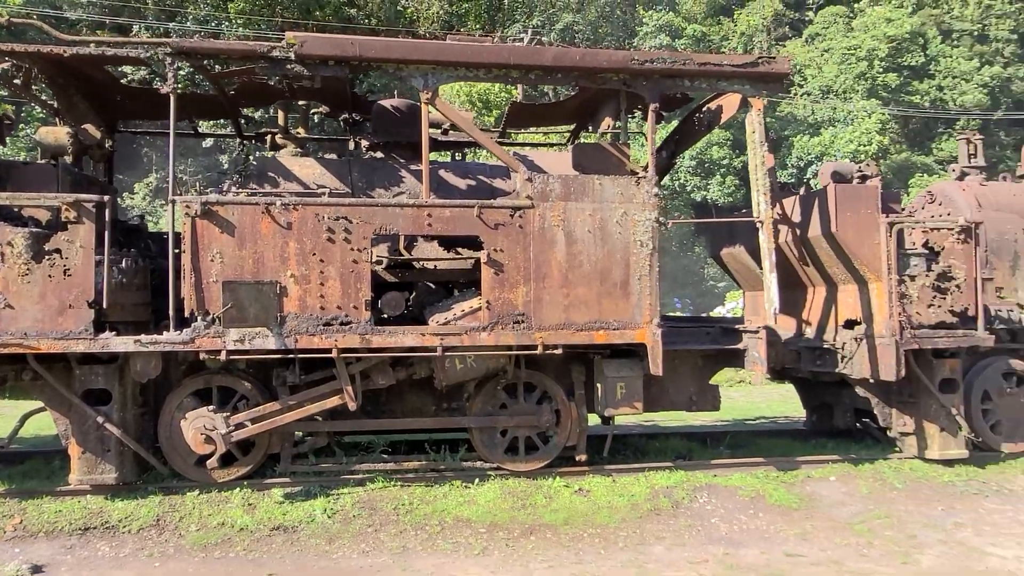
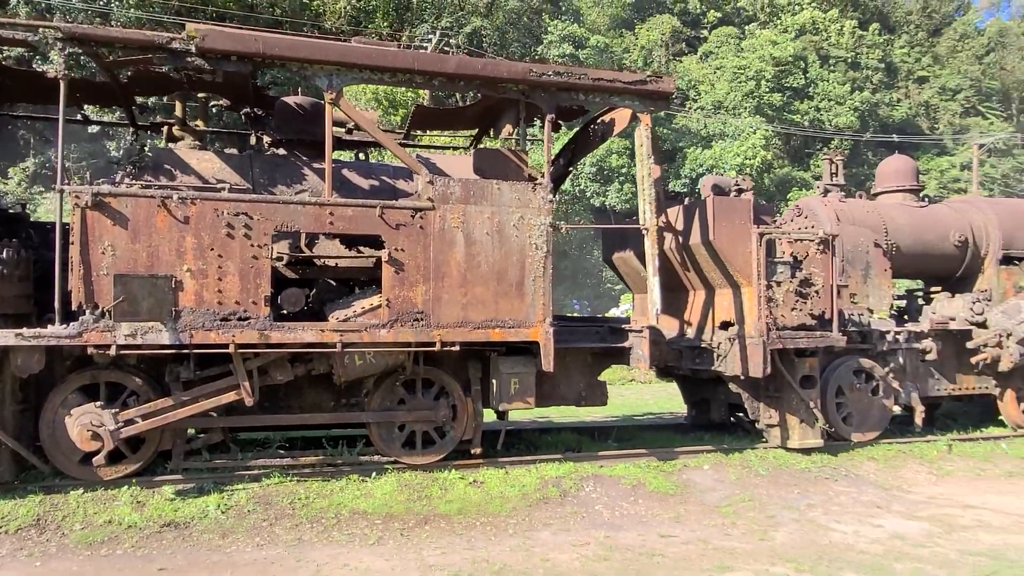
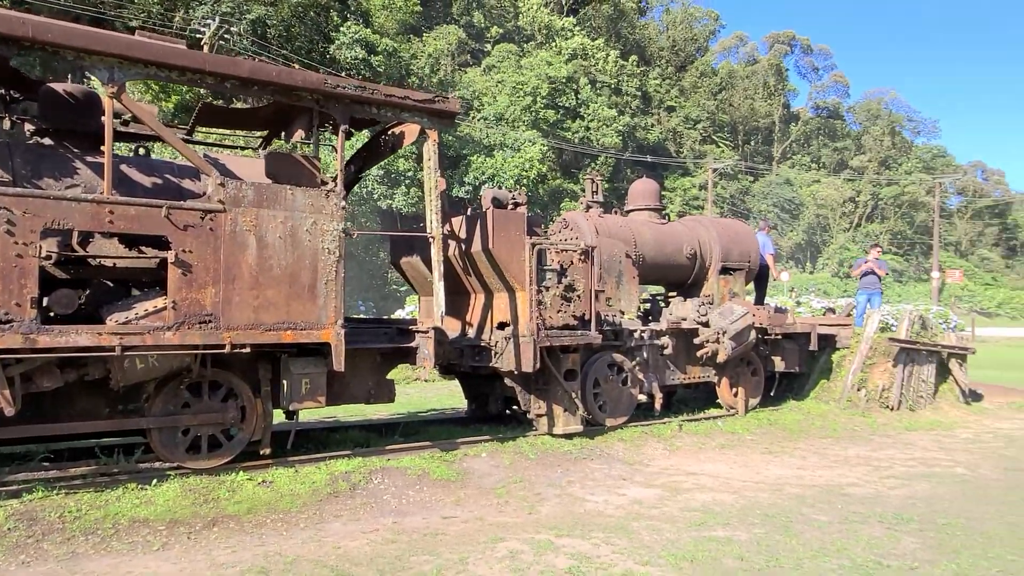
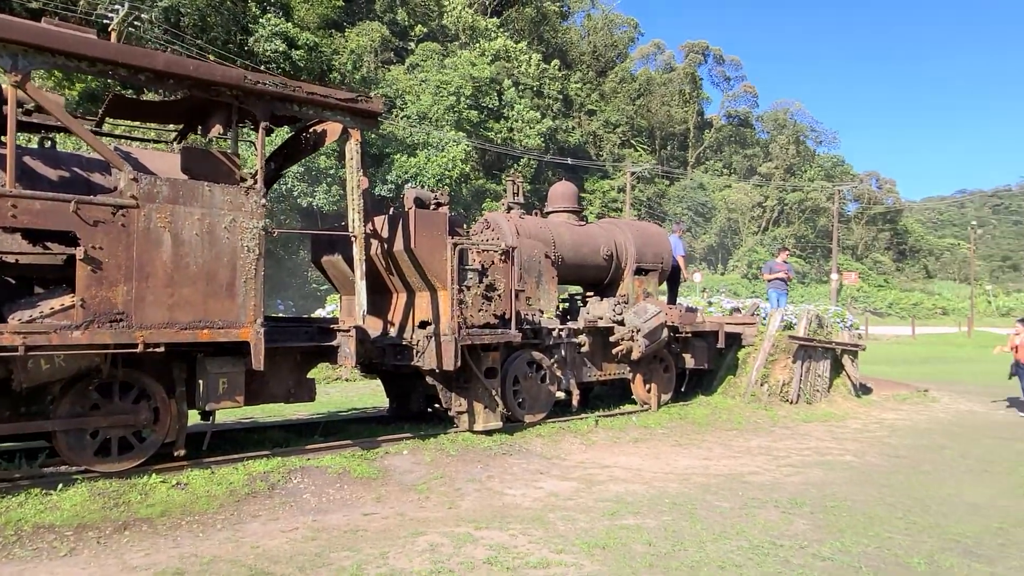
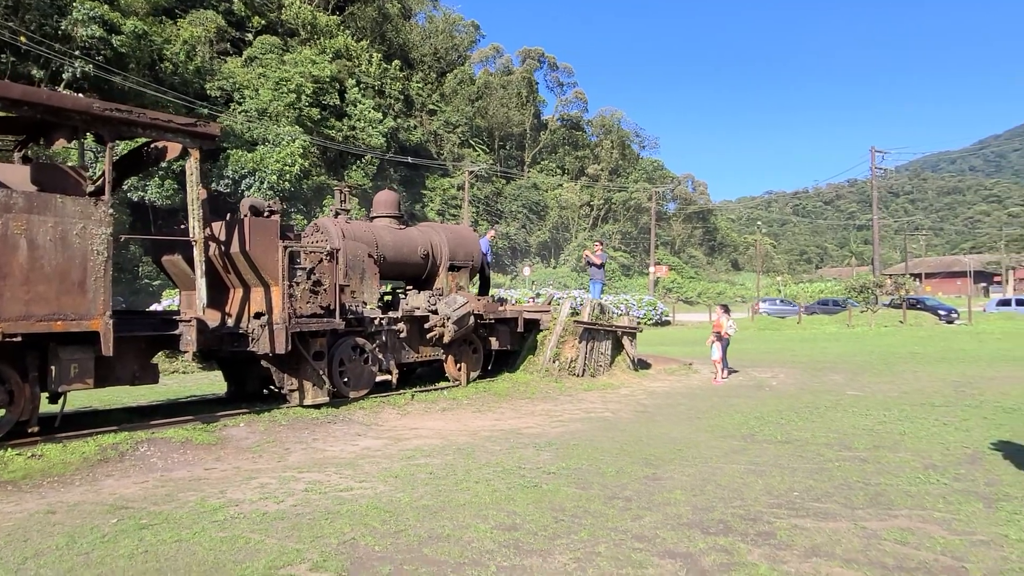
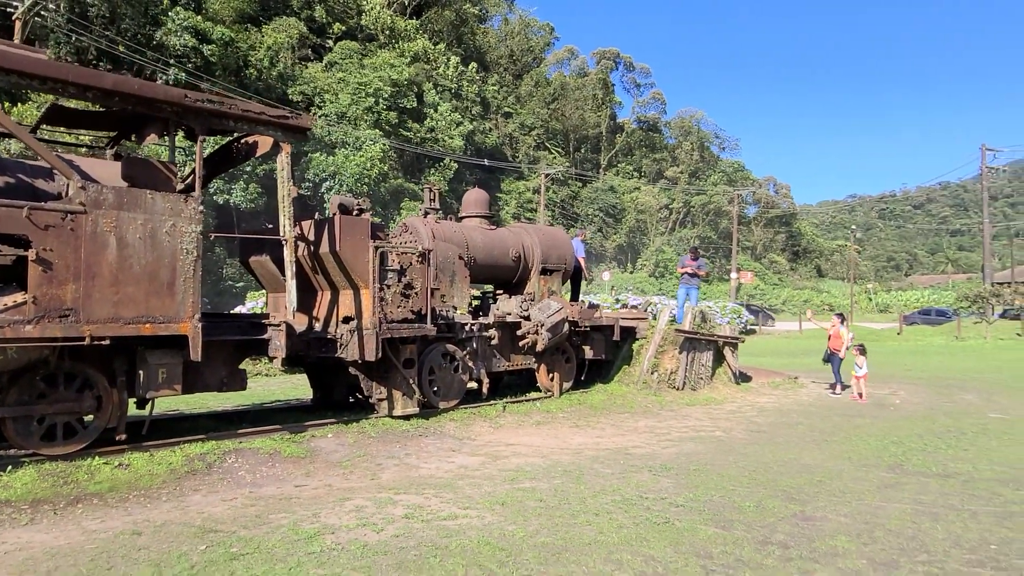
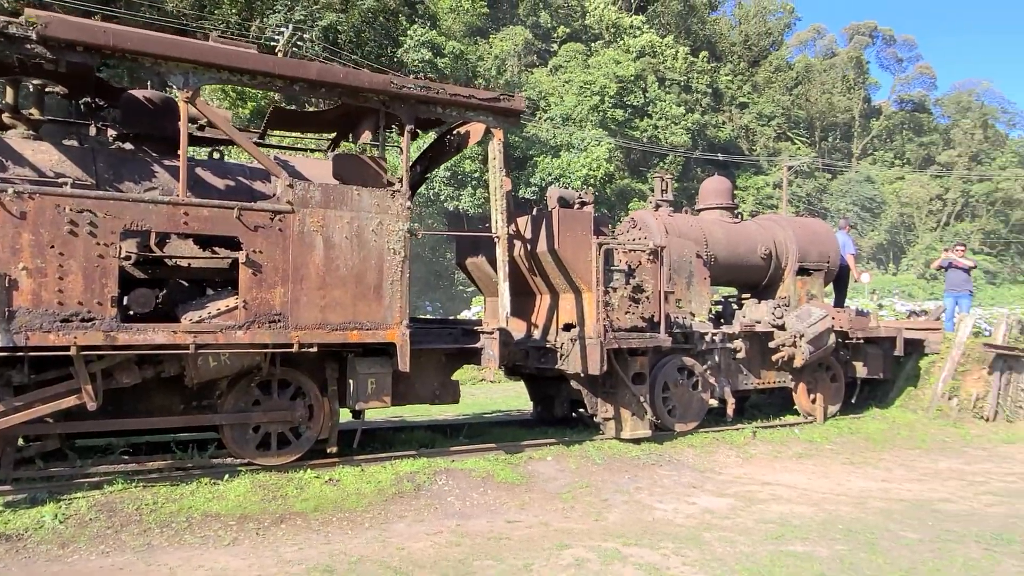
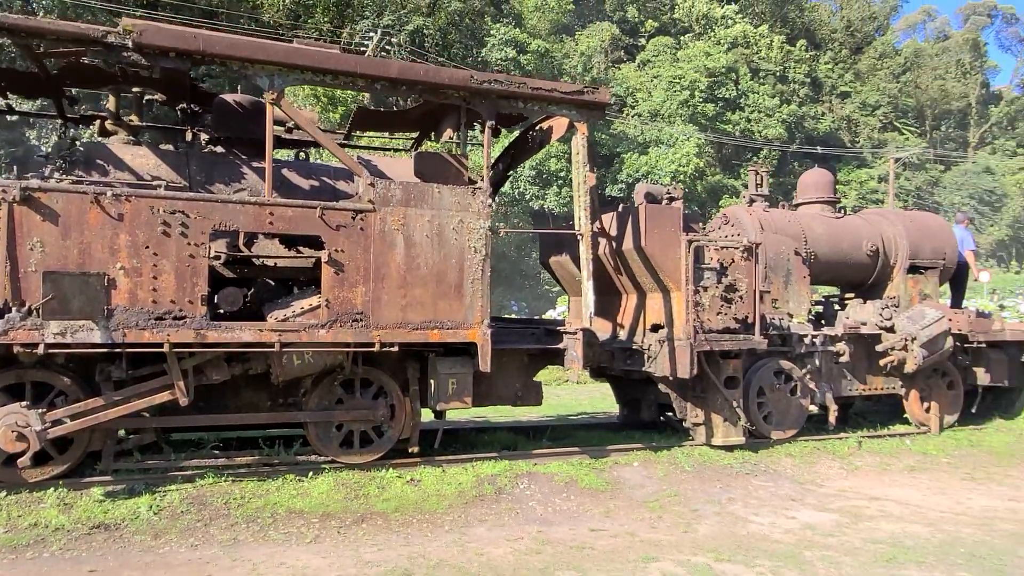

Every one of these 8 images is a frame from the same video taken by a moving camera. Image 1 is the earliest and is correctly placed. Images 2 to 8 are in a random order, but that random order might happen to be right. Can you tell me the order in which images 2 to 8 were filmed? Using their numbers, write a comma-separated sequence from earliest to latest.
2, 8, 7, 3, 4, 6, 5
